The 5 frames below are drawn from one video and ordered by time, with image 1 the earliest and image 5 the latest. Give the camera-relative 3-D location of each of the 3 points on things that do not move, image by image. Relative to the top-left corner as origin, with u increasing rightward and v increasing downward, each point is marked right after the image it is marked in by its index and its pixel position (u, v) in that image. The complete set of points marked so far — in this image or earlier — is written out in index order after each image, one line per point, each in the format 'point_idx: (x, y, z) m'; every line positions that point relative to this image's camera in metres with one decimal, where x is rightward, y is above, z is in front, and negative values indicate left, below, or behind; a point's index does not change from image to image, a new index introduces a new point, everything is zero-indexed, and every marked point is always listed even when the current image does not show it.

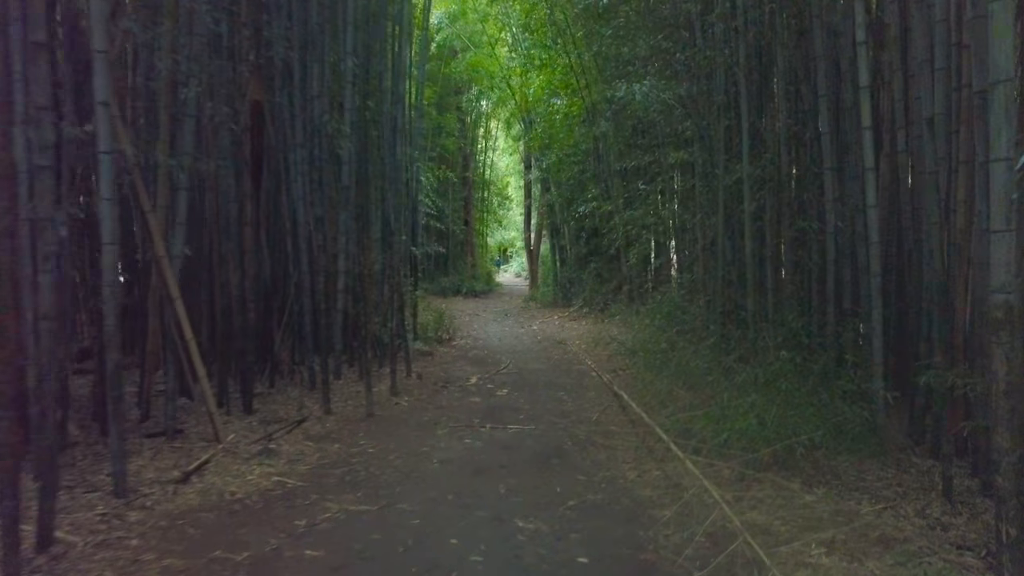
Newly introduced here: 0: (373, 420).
0: (-0.9, -0.8, +4.9) m
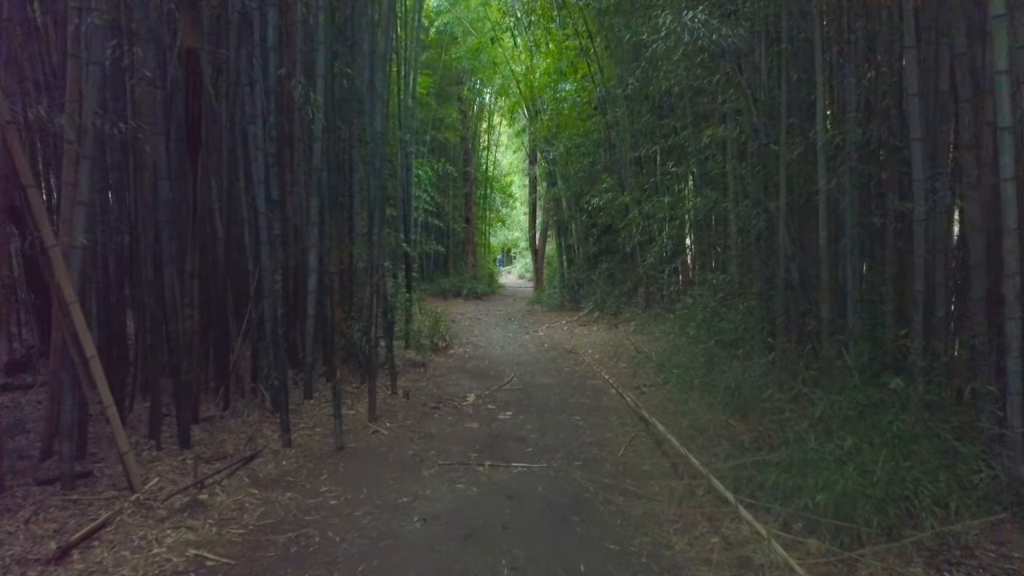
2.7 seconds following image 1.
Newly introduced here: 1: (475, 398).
0: (-0.8, -0.8, +3.9) m
1: (-0.3, -0.8, +5.5) m
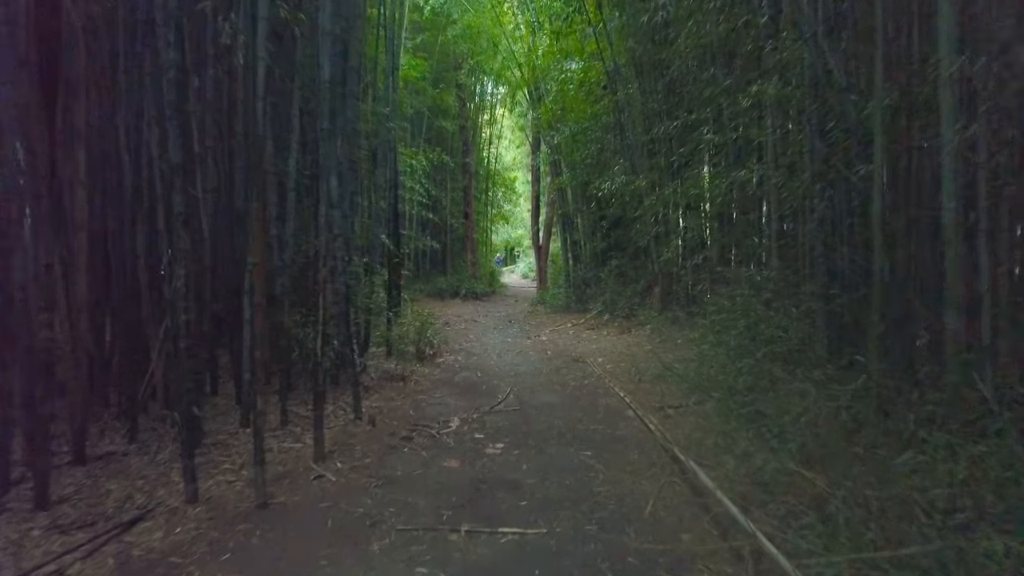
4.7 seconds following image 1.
0: (-0.9, -0.8, +2.8) m
1: (-0.3, -0.8, +4.5) m
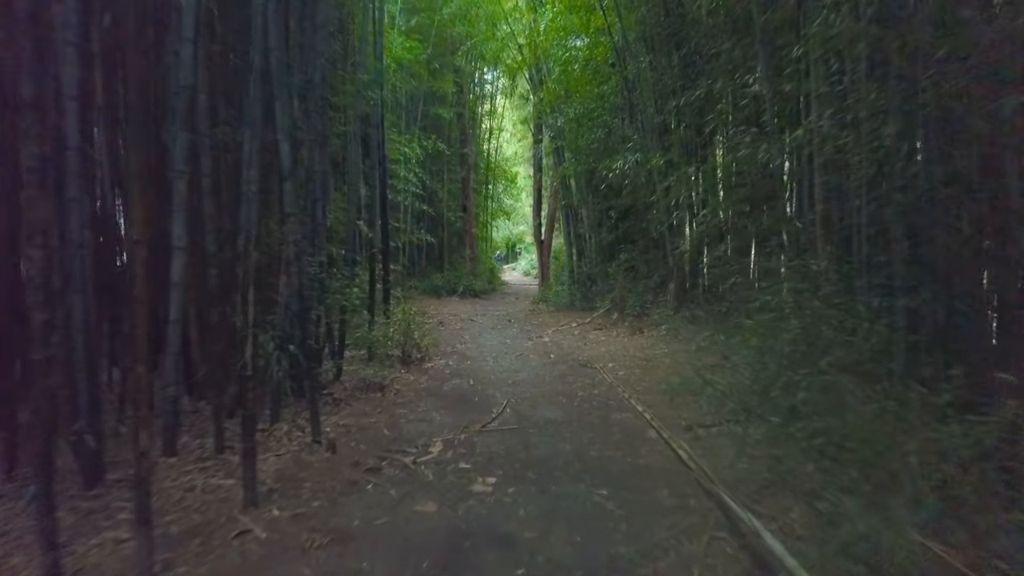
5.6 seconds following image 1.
0: (-0.9, -0.8, +2.0) m
1: (-0.3, -0.7, +3.6) m
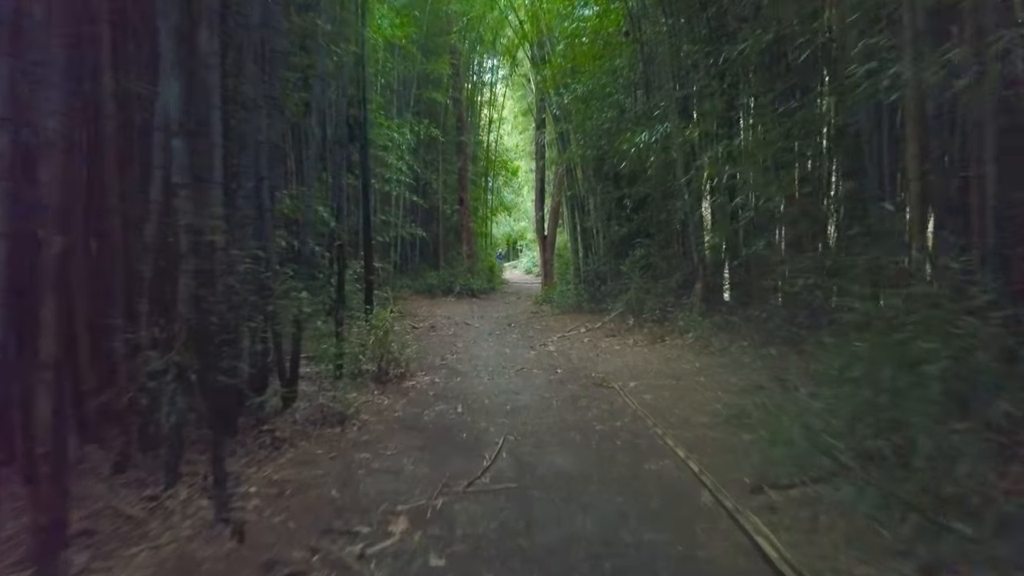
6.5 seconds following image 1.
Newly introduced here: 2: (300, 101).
0: (-0.9, -0.8, +0.9) m
1: (-0.3, -0.7, +2.5) m
2: (-1.2, +1.1, +4.7) m
